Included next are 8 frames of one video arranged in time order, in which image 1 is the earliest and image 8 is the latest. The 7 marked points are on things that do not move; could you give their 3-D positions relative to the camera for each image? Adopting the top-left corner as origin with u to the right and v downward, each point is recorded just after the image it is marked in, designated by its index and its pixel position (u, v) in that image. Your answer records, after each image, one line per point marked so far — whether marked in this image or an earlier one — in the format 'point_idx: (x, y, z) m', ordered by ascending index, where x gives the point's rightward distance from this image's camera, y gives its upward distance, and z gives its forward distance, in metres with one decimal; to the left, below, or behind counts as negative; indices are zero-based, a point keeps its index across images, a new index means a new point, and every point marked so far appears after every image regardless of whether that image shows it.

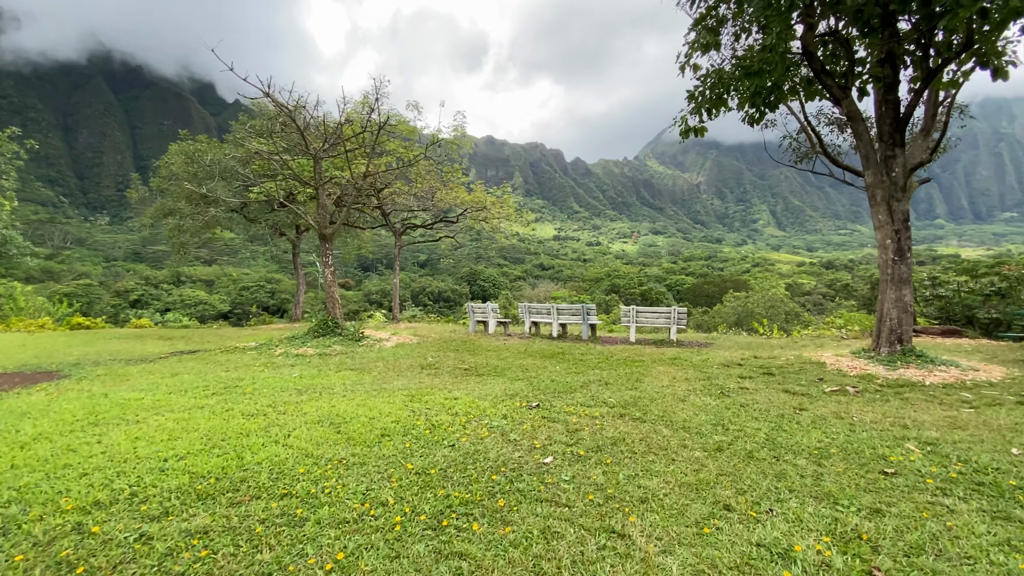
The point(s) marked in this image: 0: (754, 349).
0: (+4.5, -1.1, +8.9) m
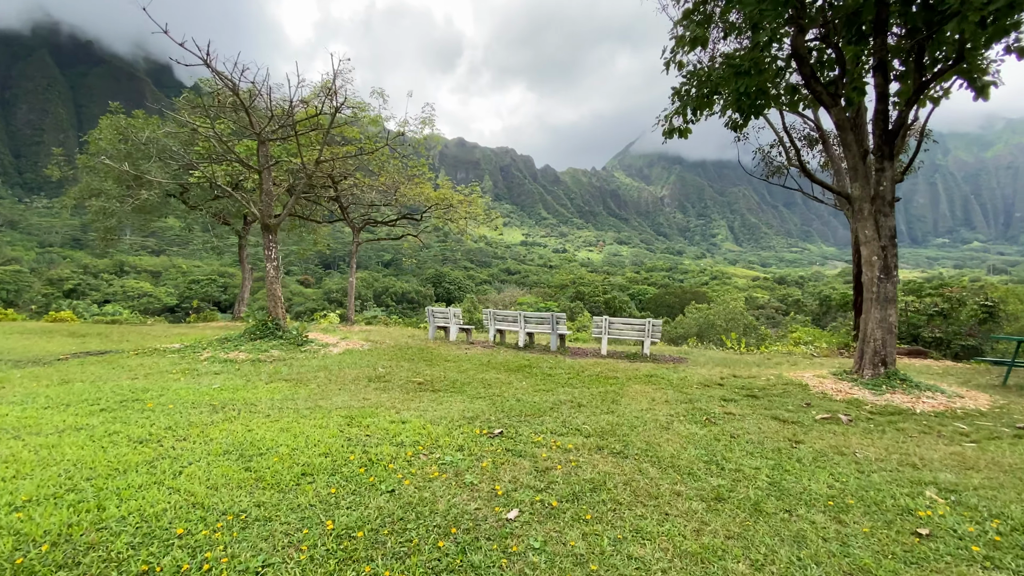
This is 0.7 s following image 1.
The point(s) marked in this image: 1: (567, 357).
0: (+3.9, -1.4, +8.4) m
1: (+1.0, -1.2, +8.4) m
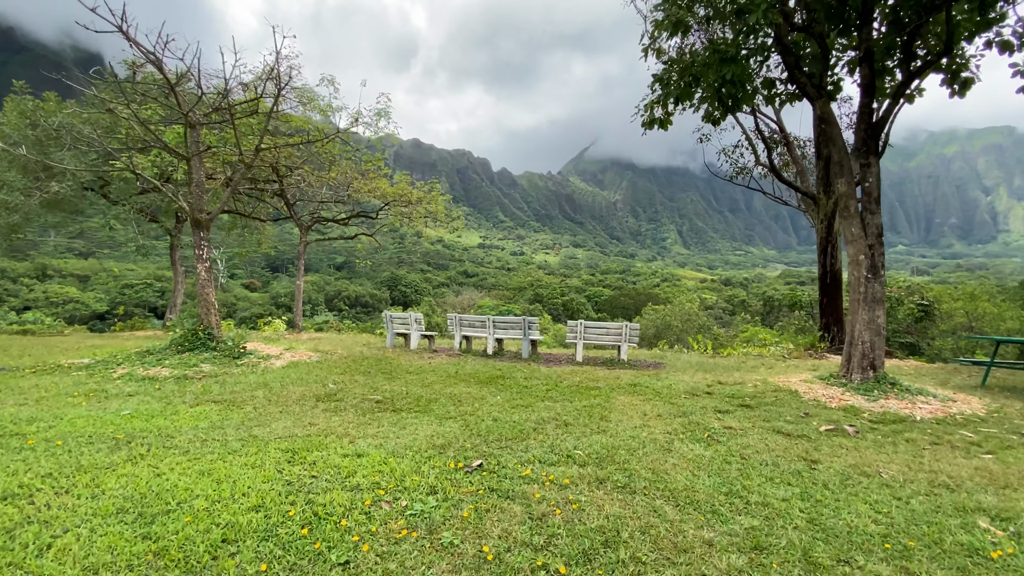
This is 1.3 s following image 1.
0: (+3.4, -1.4, +8.0) m
1: (+0.5, -1.3, +7.7) m
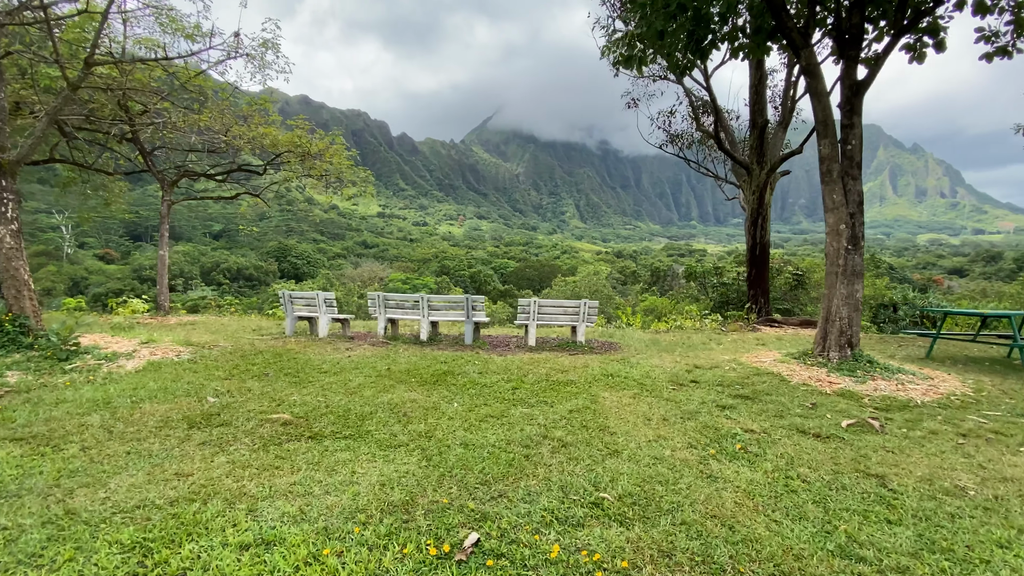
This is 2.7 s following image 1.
0: (+2.5, -1.0, +7.2) m
1: (-0.2, -0.9, +6.4) m
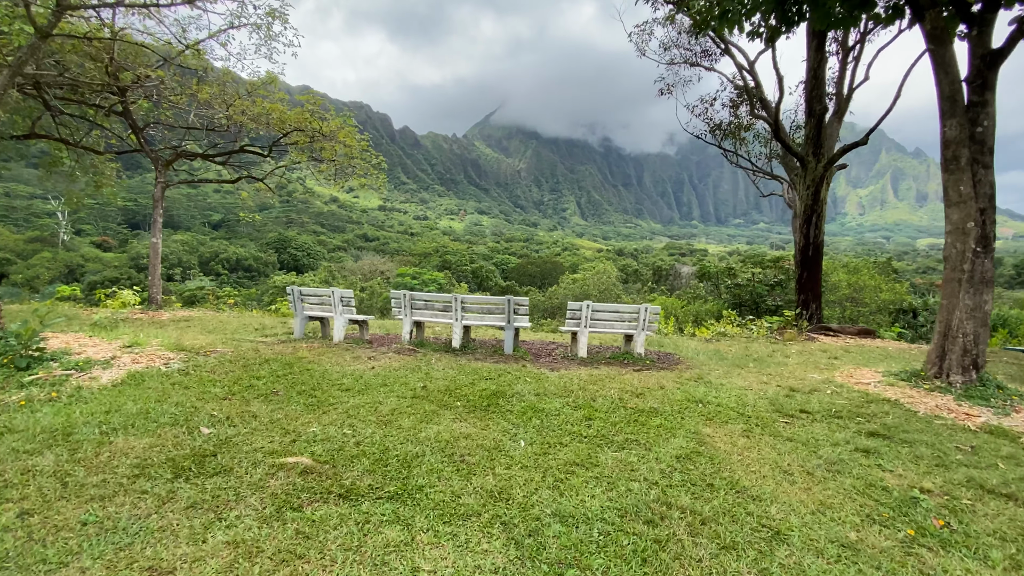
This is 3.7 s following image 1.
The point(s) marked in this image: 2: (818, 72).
0: (+3.1, -1.1, +6.2) m
1: (+0.4, -0.9, +5.4) m
2: (+6.7, +4.7, +10.4) m
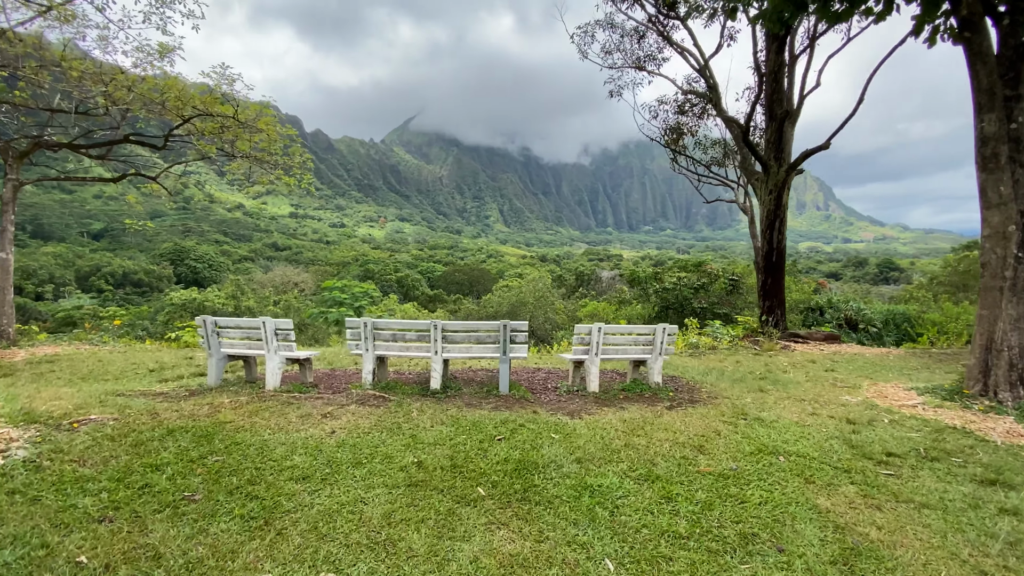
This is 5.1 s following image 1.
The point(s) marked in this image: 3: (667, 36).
0: (+3.0, -1.2, +5.5) m
1: (+0.4, -1.1, +4.2) m
2: (+5.7, +4.6, +10.2) m
3: (+4.7, +7.7, +14.6) m
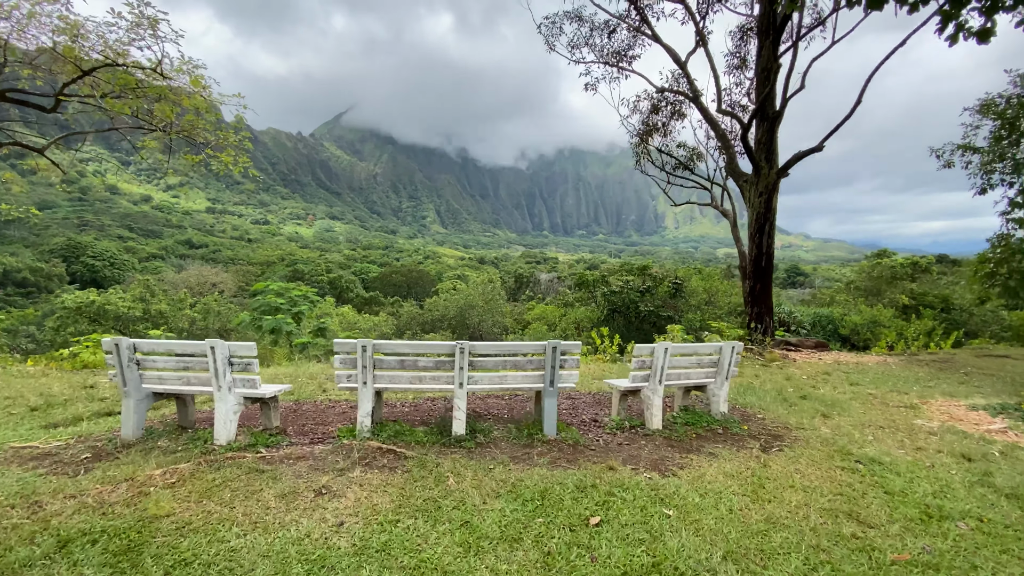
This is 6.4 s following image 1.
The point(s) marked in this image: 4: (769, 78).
0: (+3.3, -1.3, +4.7) m
1: (+0.9, -1.2, +3.1) m
2: (+5.3, +4.5, +9.8) m
3: (+3.8, +7.6, +14.1) m
4: (+5.3, +4.4, +9.8) m
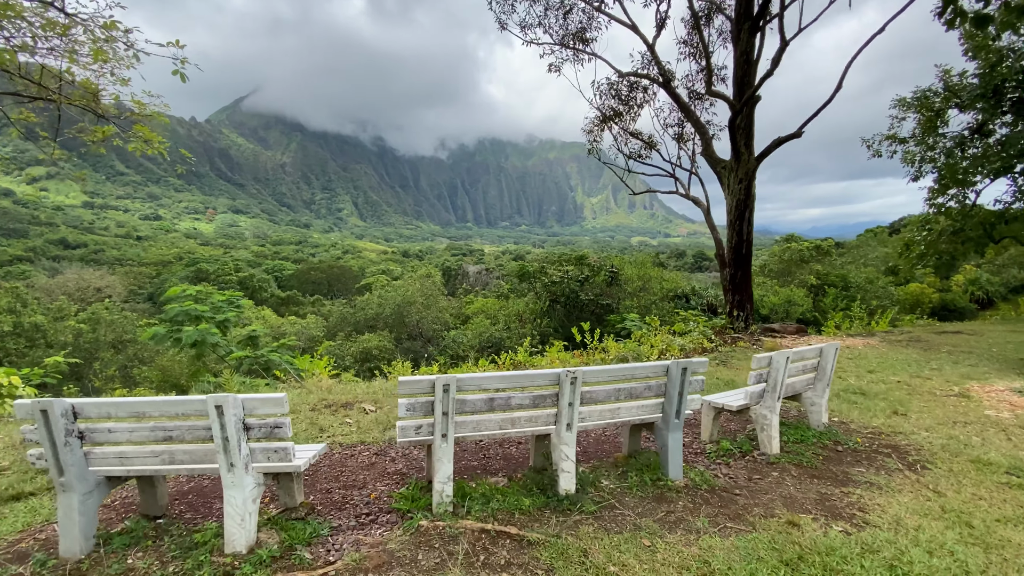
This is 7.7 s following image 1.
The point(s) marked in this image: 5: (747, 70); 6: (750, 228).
0: (+3.8, -1.2, +4.4) m
1: (+1.6, -1.2, +2.4) m
2: (+4.8, +4.7, +9.6) m
3: (+2.5, +7.9, +13.5) m
4: (+4.8, +4.6, +9.6) m
5: (+4.8, +4.5, +9.6) m
6: (+5.0, +1.3, +10.1) m
